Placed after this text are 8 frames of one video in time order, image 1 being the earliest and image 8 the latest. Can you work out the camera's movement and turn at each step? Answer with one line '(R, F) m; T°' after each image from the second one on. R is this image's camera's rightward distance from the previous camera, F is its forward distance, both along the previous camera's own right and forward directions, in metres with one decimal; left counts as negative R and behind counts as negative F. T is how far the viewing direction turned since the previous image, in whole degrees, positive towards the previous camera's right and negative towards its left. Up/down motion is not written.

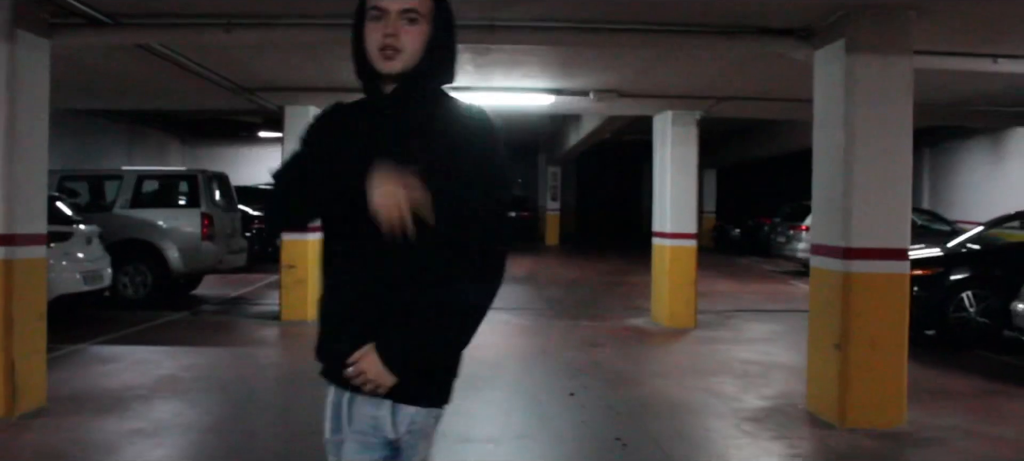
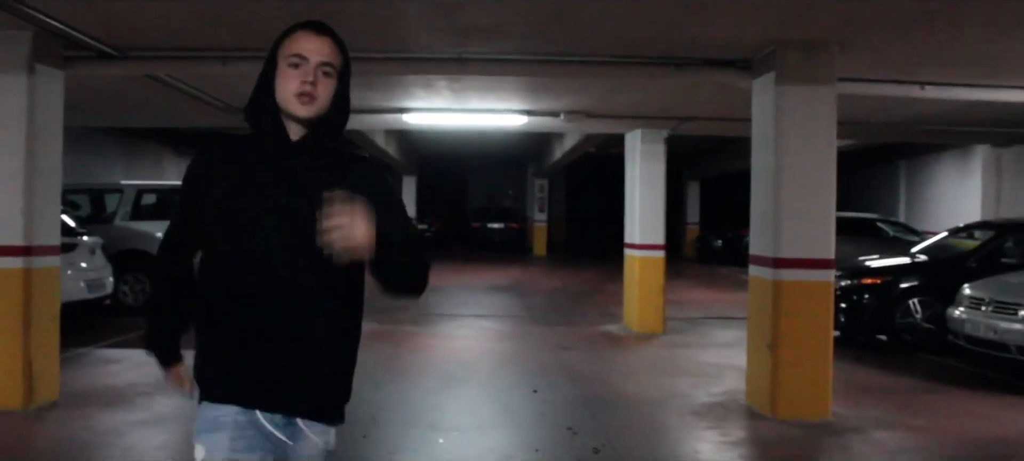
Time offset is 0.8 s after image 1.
(+0.2, -0.7) m; 0°
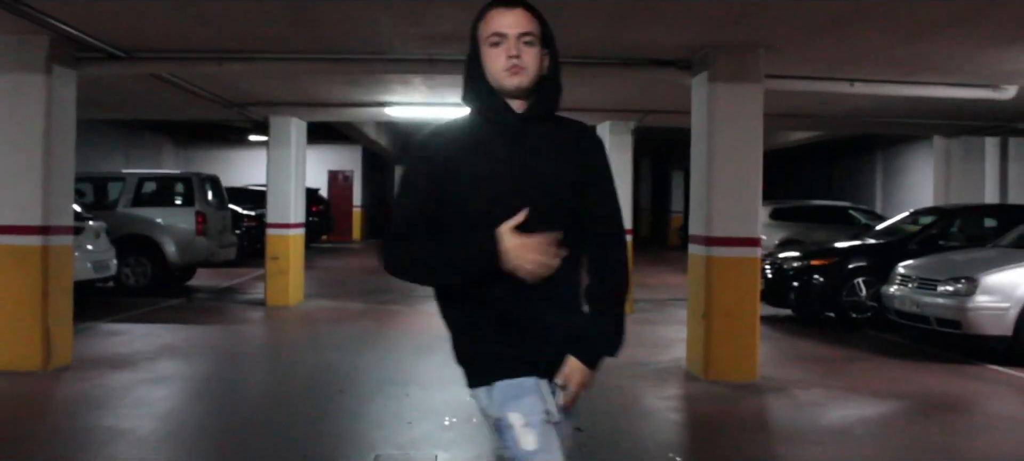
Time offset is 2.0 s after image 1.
(+0.3, -0.9) m; 0°
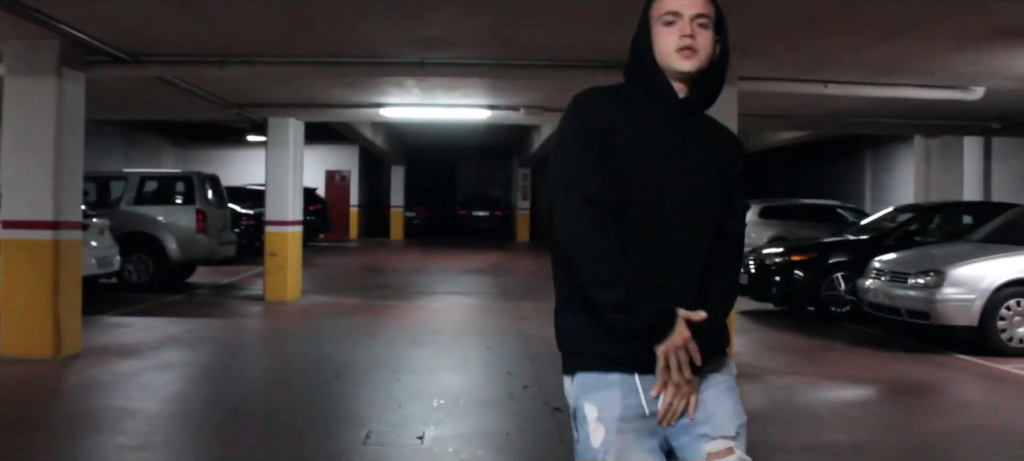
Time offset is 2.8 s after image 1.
(+0.1, -0.4) m; 0°
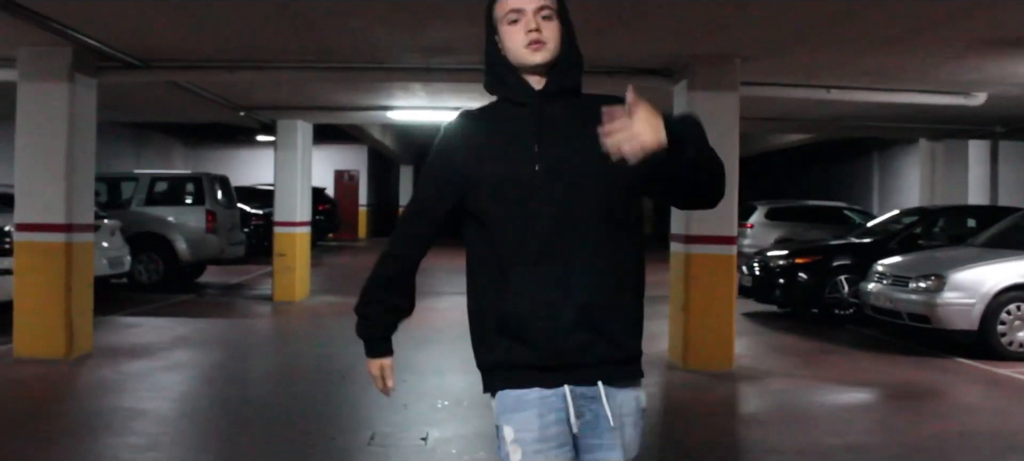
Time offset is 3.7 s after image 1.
(0.0, -0.1) m; -1°
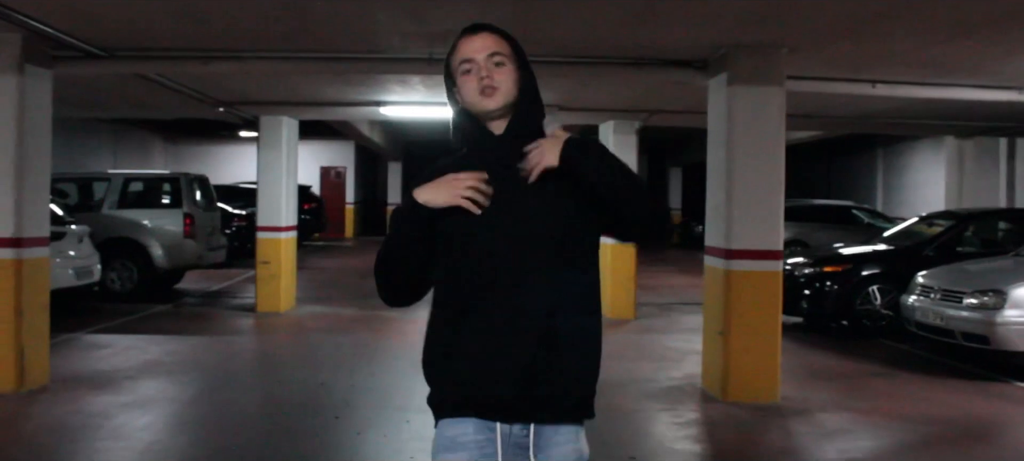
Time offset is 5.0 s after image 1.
(-0.2, +1.0) m; +1°
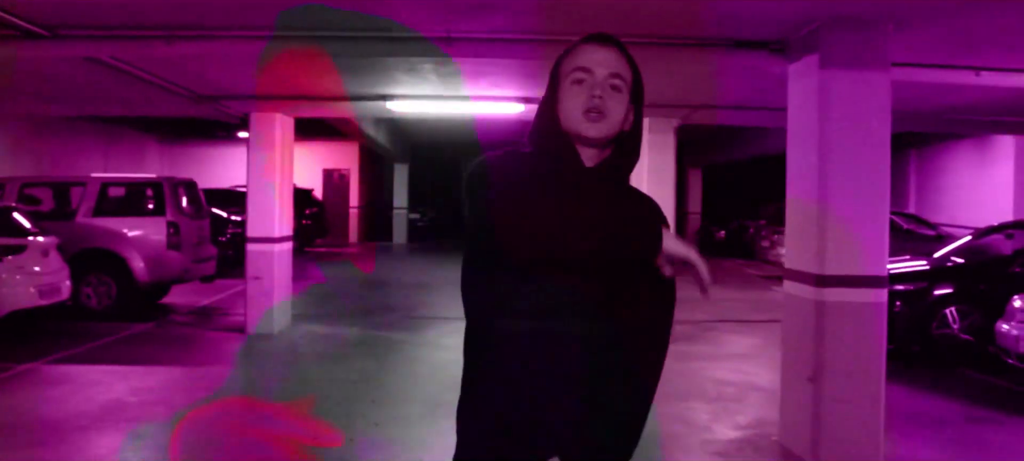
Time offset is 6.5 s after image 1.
(-0.2, +1.4) m; 0°
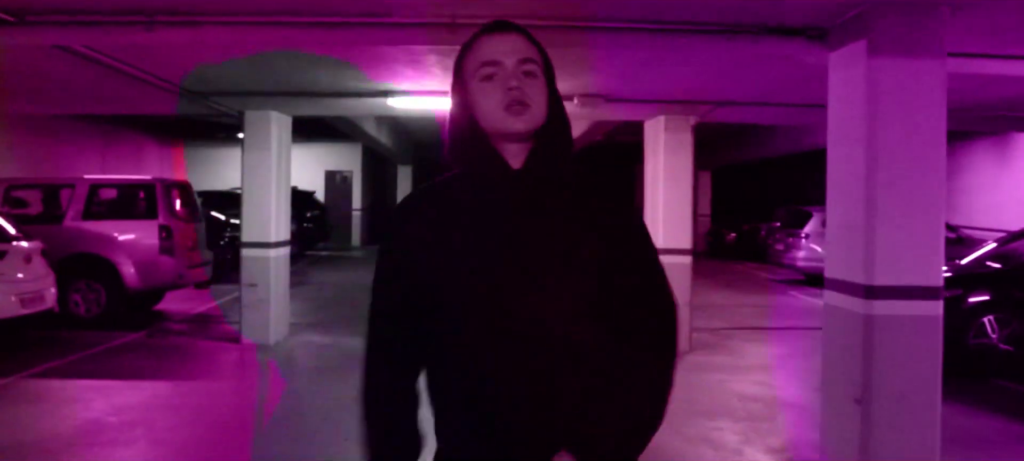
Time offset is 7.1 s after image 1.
(-0.1, +0.6) m; 0°
